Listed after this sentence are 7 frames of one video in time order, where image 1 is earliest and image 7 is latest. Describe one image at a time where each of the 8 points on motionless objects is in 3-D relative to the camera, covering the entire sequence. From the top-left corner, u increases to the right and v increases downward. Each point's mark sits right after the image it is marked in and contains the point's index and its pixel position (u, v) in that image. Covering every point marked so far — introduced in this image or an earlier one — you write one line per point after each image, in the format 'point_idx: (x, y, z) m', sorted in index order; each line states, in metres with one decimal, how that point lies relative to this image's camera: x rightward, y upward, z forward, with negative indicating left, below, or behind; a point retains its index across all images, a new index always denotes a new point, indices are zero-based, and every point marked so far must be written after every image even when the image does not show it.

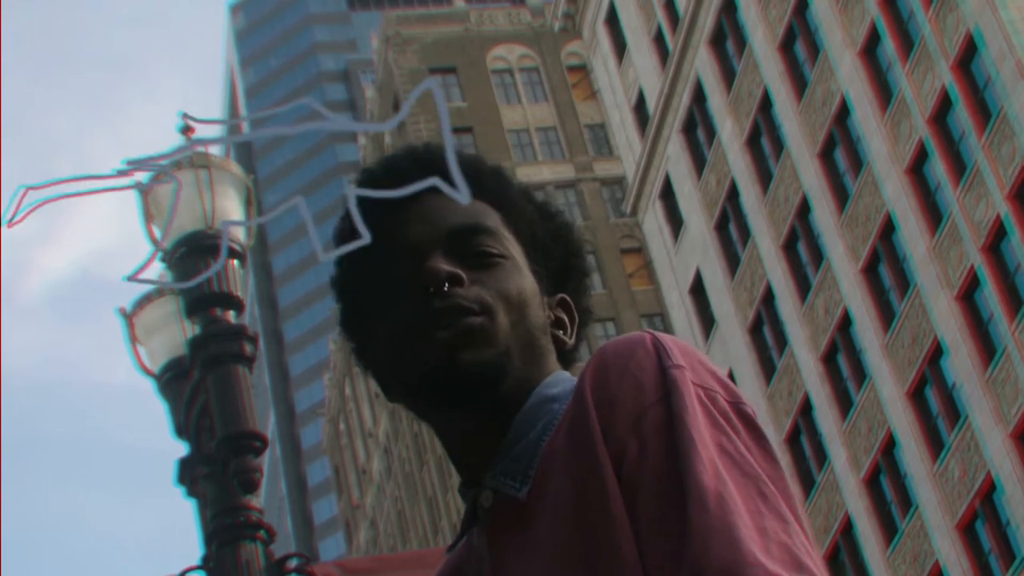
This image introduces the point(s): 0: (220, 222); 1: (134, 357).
0: (-2.6, +0.6, +15.1) m
1: (-3.7, -0.7, +16.7) m
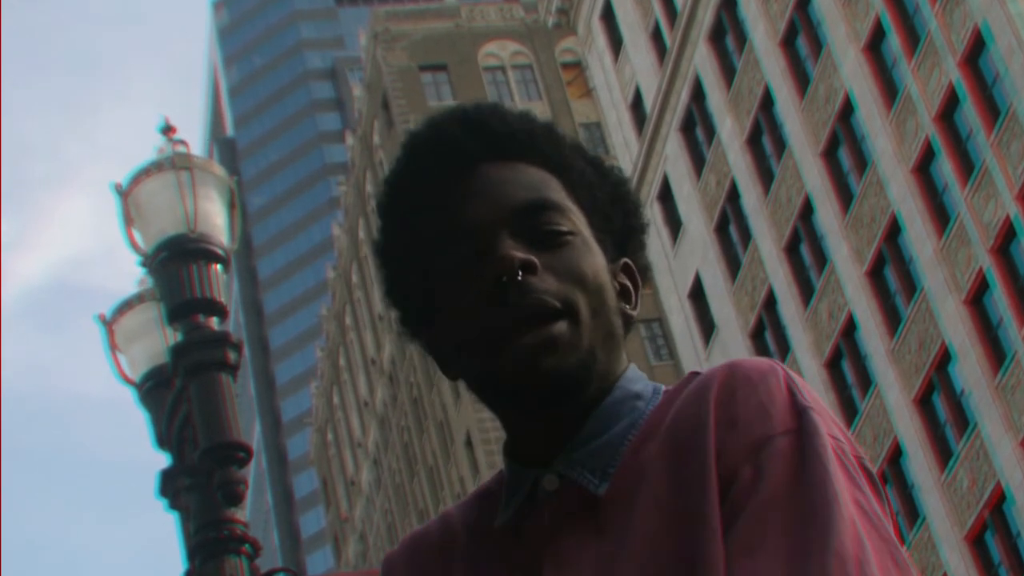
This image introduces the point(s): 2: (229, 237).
0: (-2.6, +0.5, +14.5) m
1: (-3.8, -0.7, +16.1) m
2: (-2.5, +0.4, +14.8) m
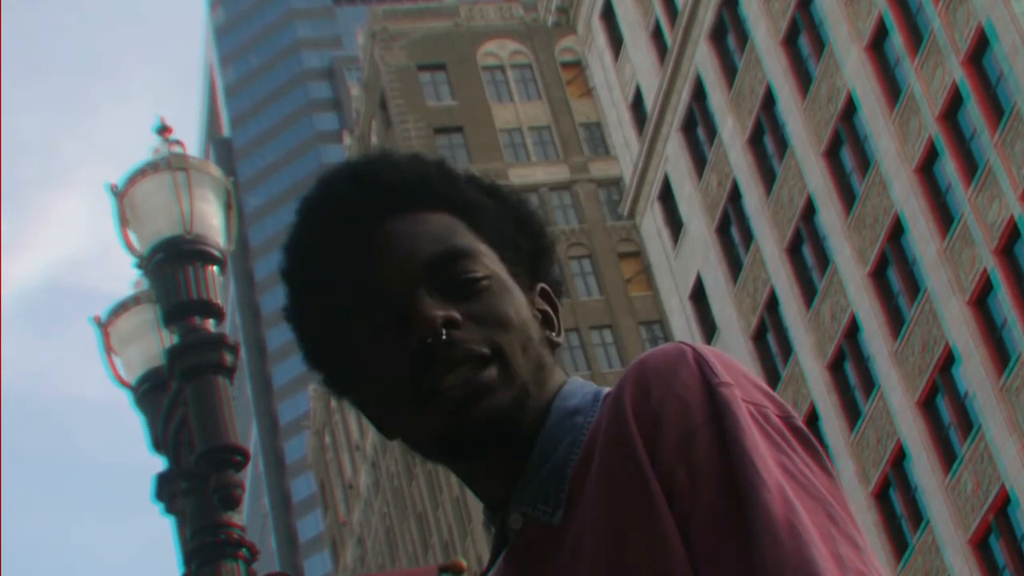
0: (-2.7, +0.5, +14.3) m
1: (-3.8, -0.8, +15.9) m
2: (-2.5, +0.4, +14.7) m
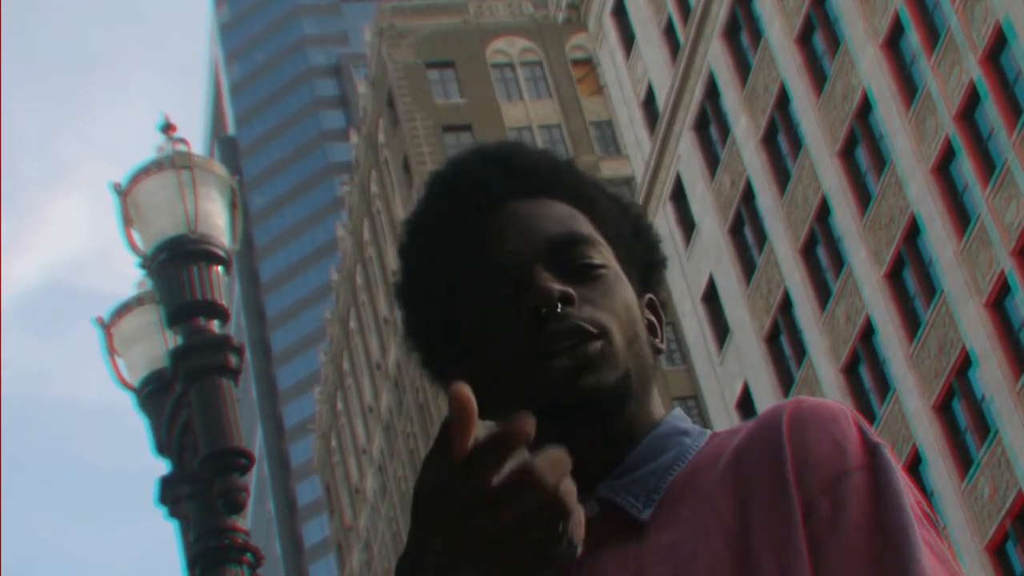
0: (-2.6, +0.5, +14.1) m
1: (-3.7, -0.8, +15.7) m
2: (-2.4, +0.4, +14.4) m
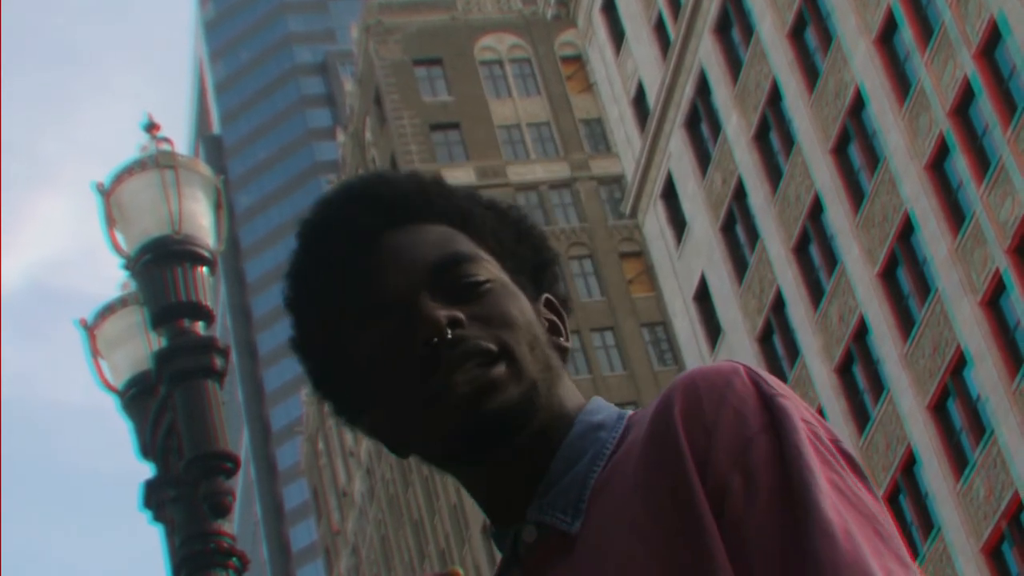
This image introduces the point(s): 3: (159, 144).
0: (-2.7, +0.5, +13.9) m
1: (-3.8, -0.8, +15.5) m
2: (-2.5, +0.4, +14.2) m
3: (-3.2, +1.3, +15.5) m
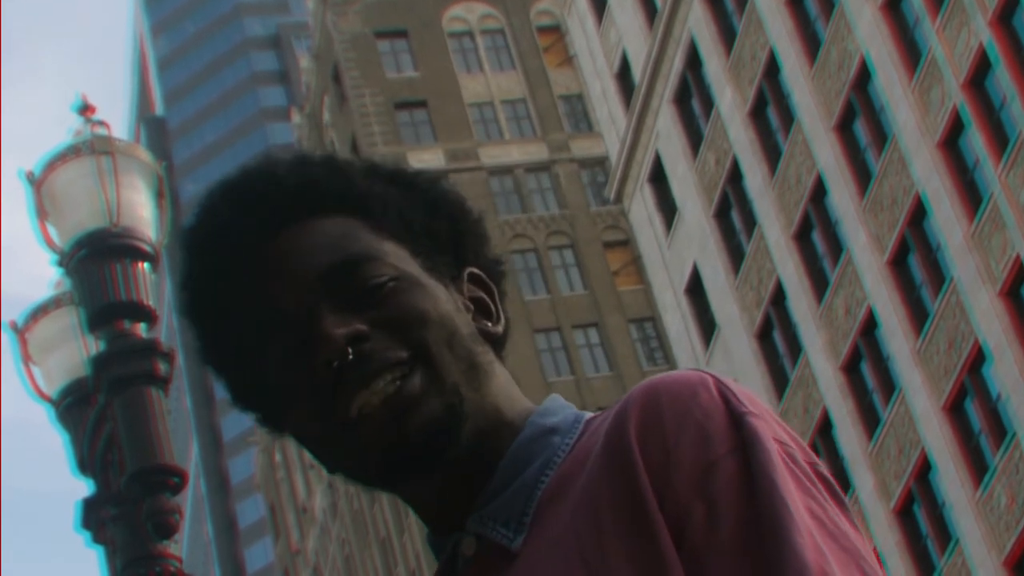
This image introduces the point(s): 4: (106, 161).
0: (-2.9, +0.5, +12.4) m
1: (-4.0, -0.8, +14.0) m
2: (-2.7, +0.4, +12.7) m
3: (-3.5, +1.3, +14.1) m
4: (-3.1, +1.0, +12.9) m
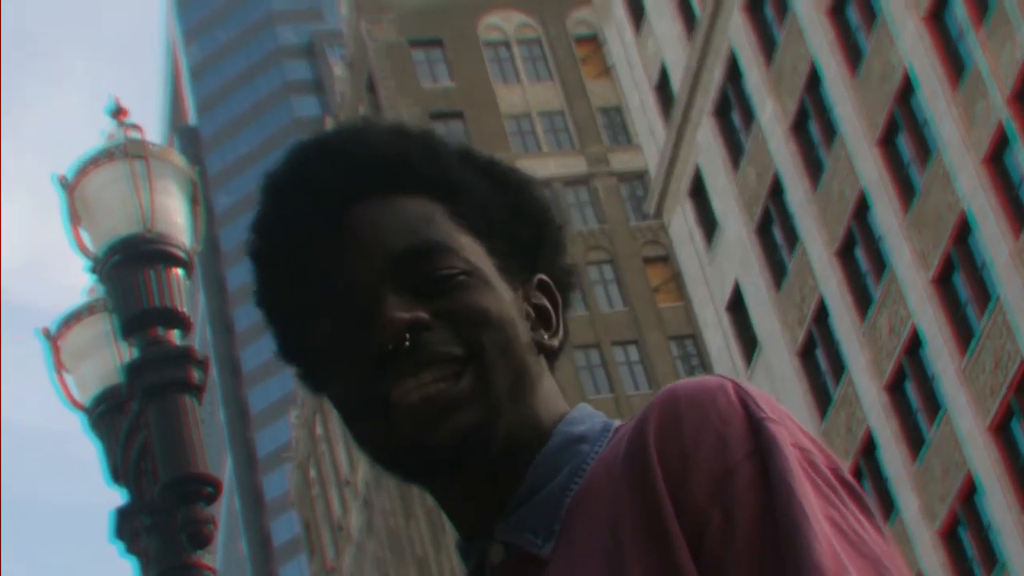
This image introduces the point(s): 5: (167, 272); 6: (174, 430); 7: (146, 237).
0: (-2.6, +0.4, +12.2) m
1: (-3.7, -0.8, +13.8) m
2: (-2.4, +0.3, +12.5) m
3: (-3.2, +1.2, +13.9) m
4: (-2.8, +0.9, +12.7) m
5: (-2.5, 0.0, +12.1) m
6: (-2.3, -1.0, +10.8) m
7: (-2.7, +0.3, +12.2) m
